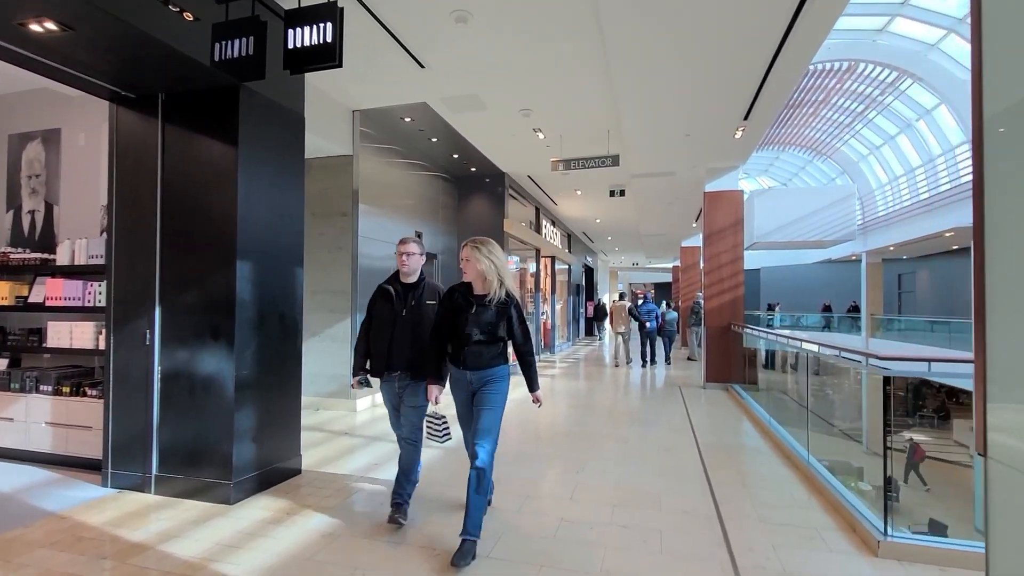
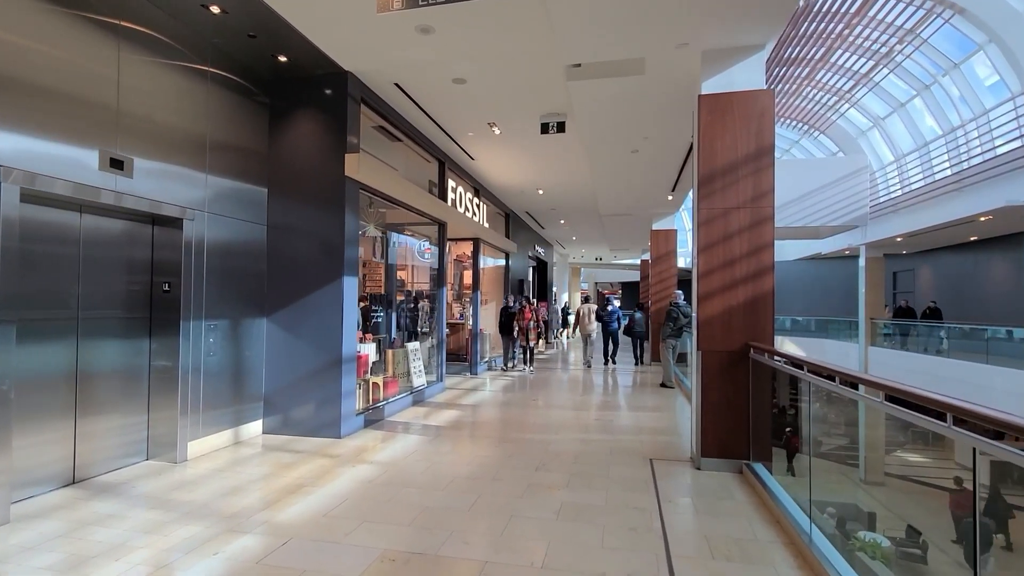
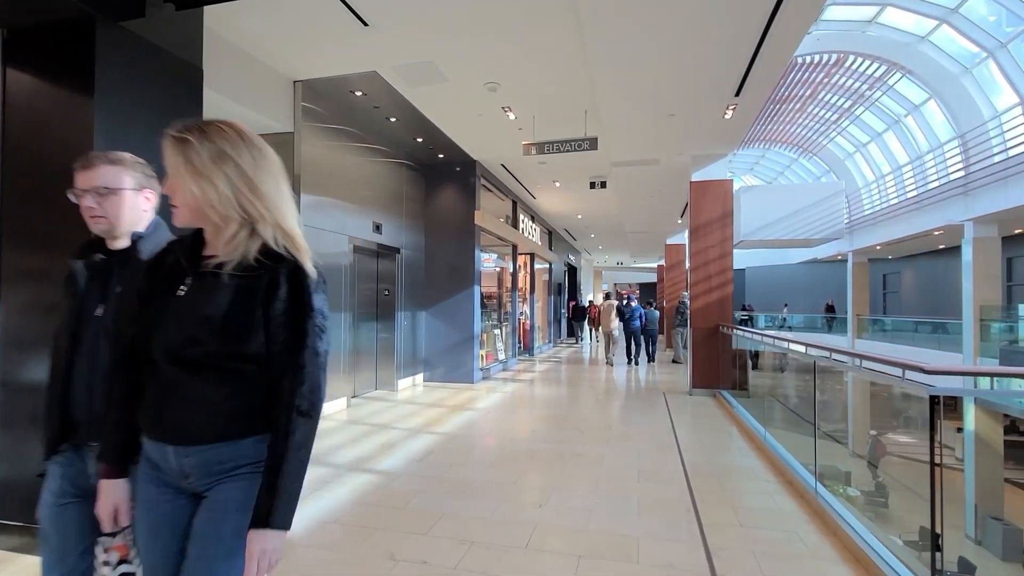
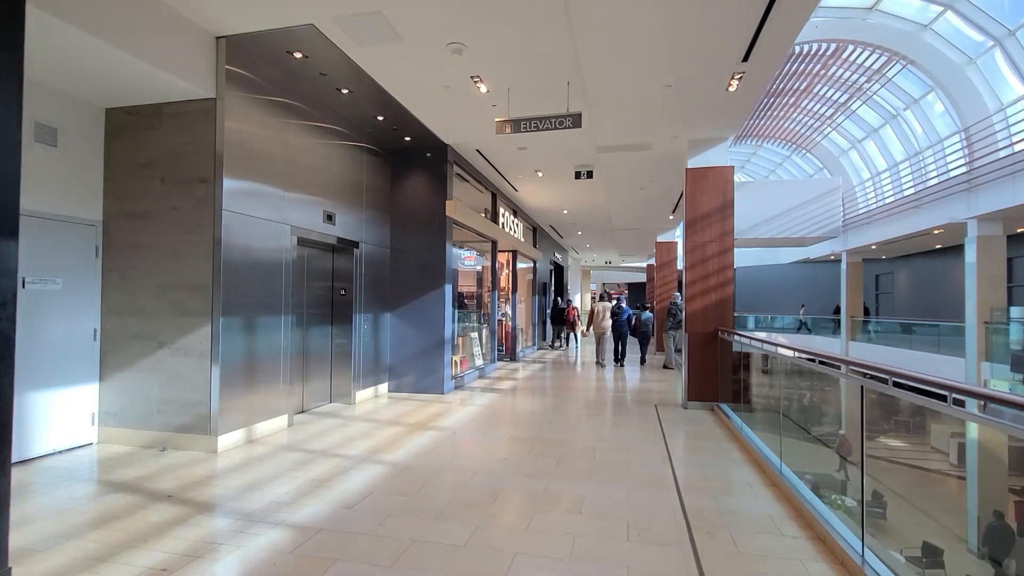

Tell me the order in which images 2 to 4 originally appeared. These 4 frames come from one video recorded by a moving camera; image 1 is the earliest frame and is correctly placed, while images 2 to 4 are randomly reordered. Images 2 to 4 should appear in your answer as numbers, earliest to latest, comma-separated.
3, 4, 2
